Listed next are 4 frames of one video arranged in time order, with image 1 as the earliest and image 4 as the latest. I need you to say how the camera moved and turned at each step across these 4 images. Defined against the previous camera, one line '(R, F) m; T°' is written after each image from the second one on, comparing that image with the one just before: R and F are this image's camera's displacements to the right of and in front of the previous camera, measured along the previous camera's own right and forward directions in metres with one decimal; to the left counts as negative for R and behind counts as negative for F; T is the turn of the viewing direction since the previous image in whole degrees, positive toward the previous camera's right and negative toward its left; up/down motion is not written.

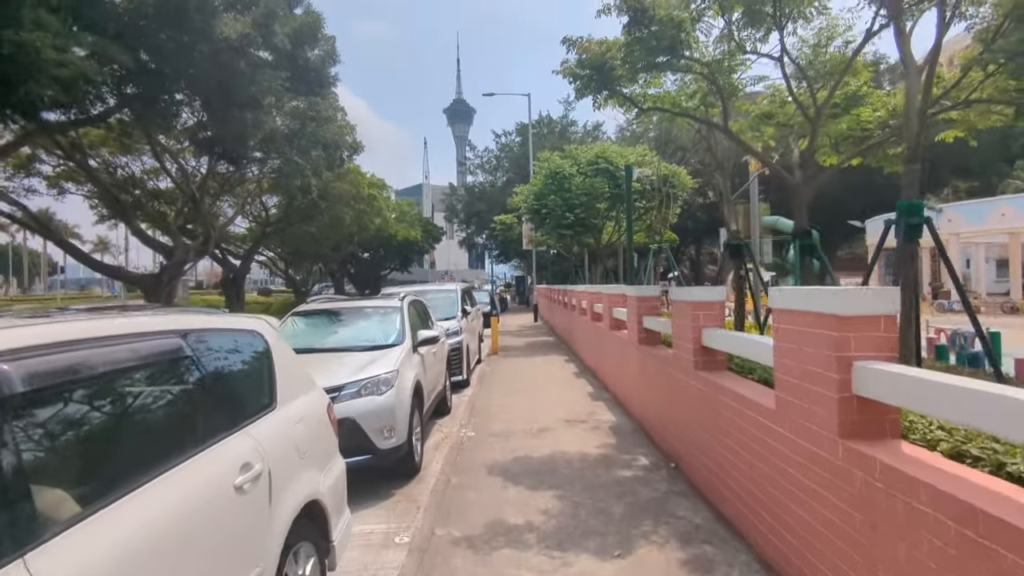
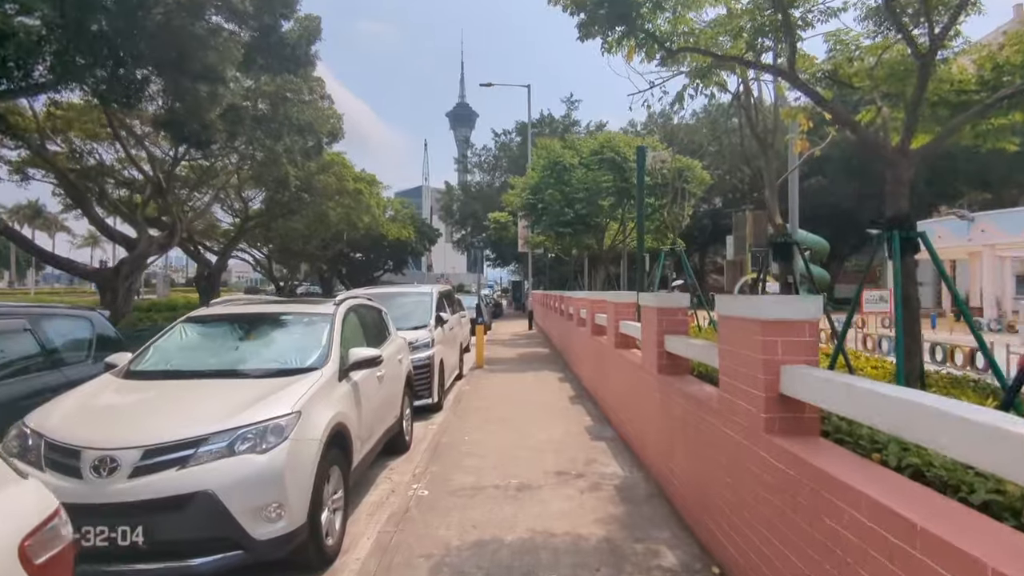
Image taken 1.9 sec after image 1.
(+0.2, +2.2) m; 0°
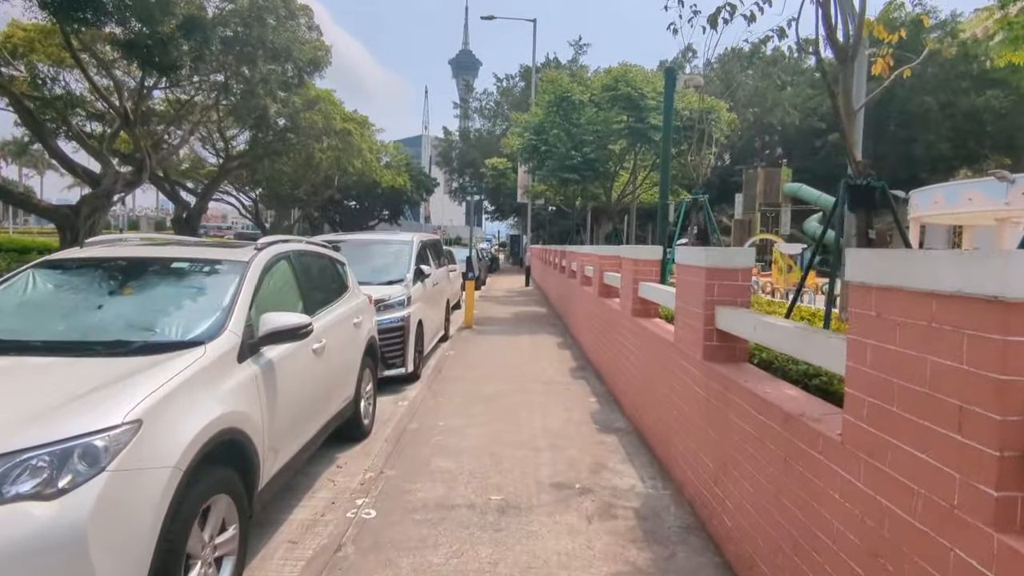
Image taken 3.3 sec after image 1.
(+0.1, +1.7) m; 0°
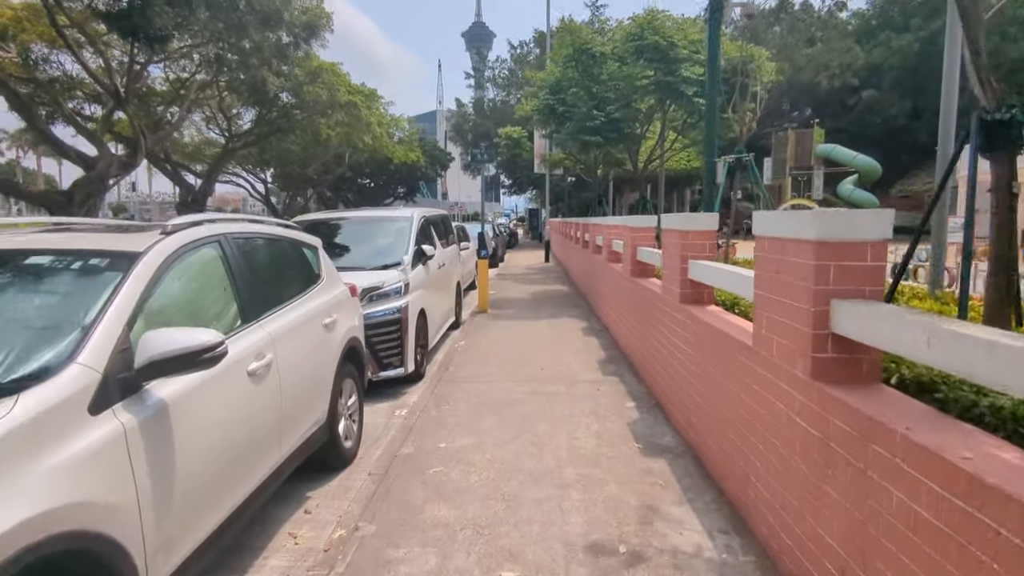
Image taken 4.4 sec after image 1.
(0.0, +1.4) m; -2°
